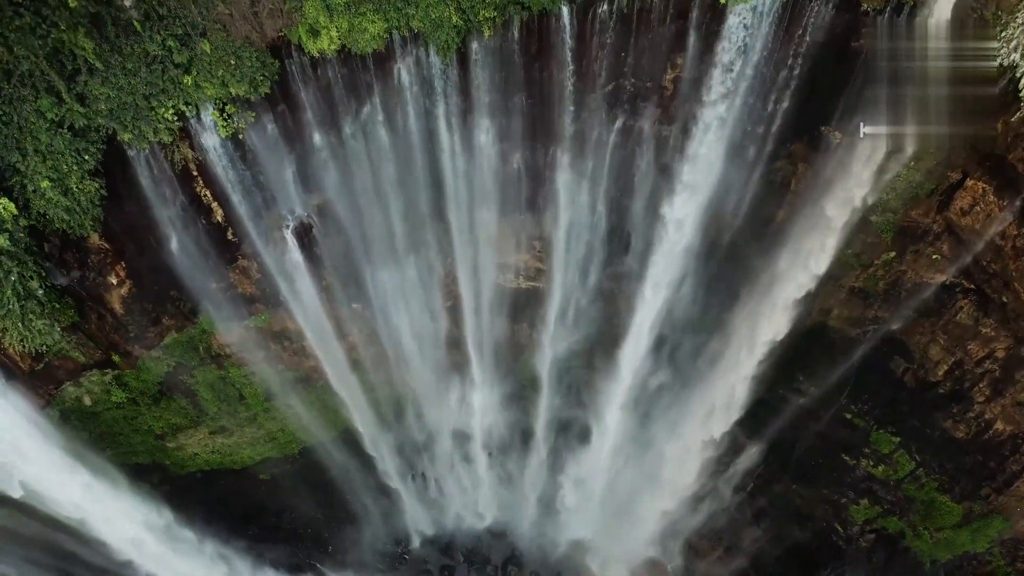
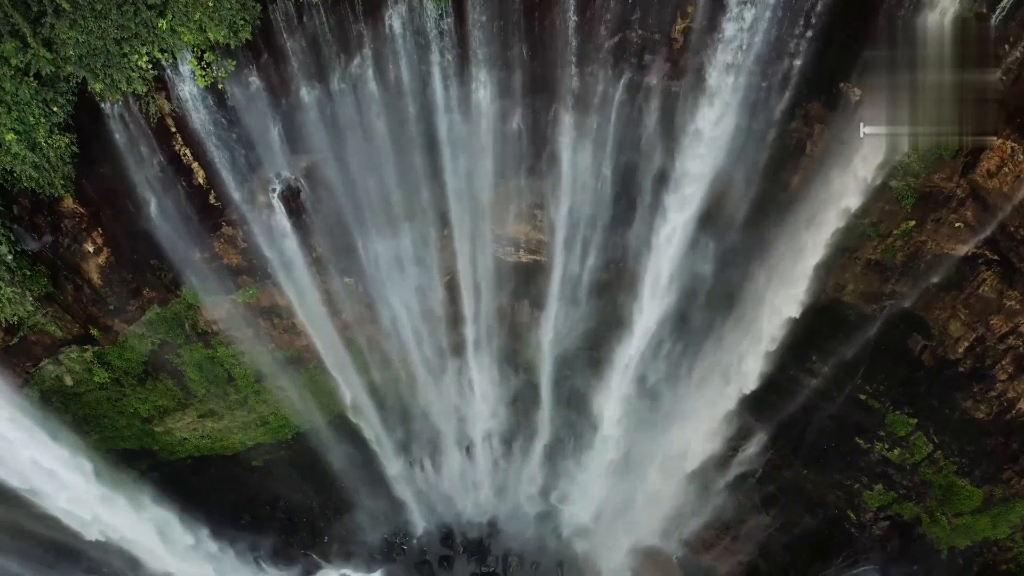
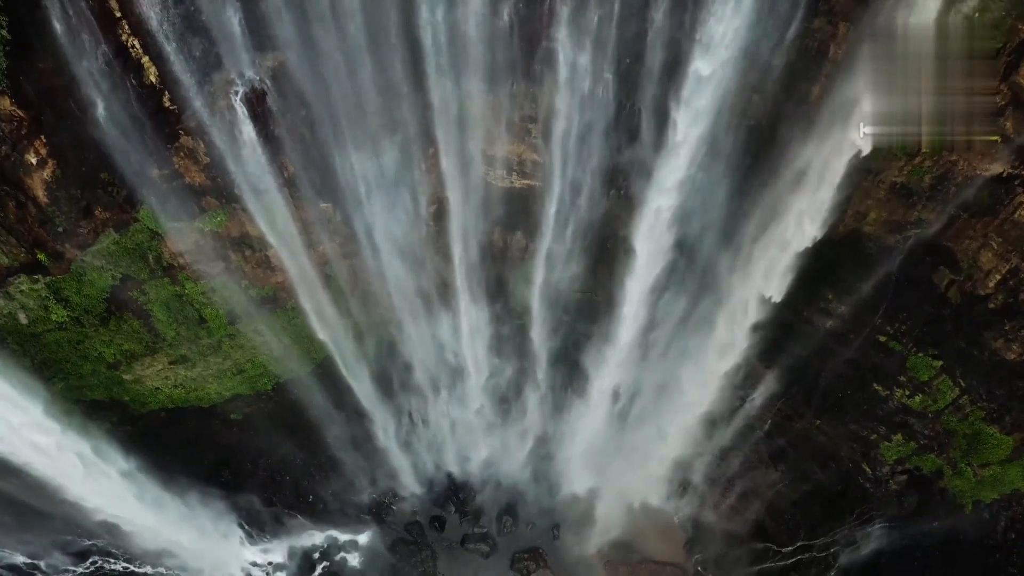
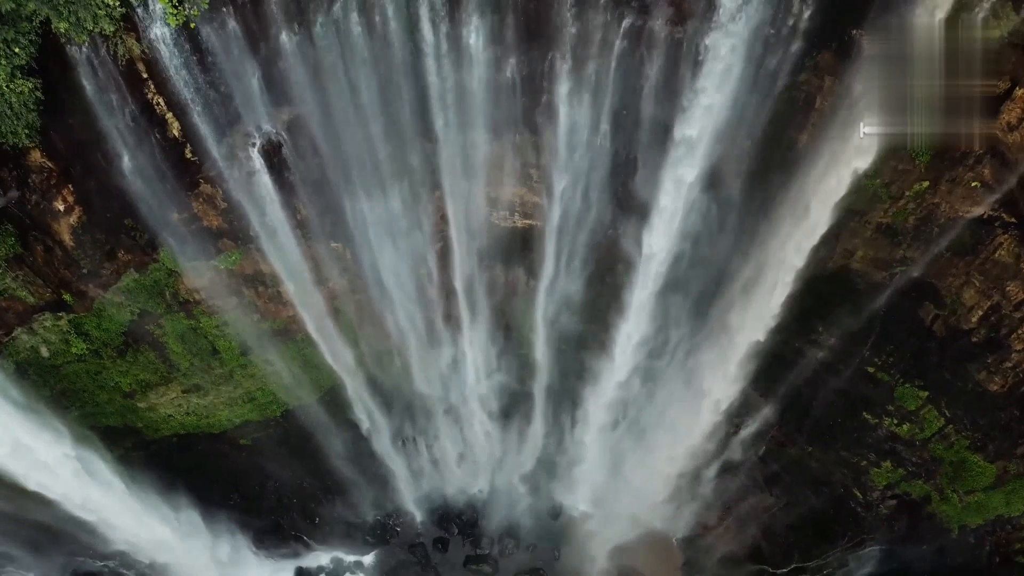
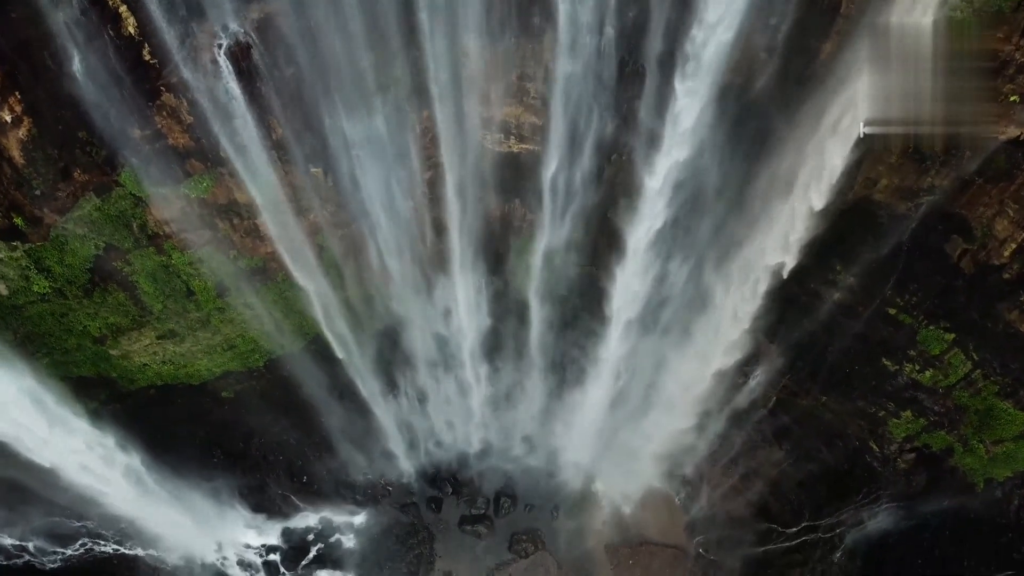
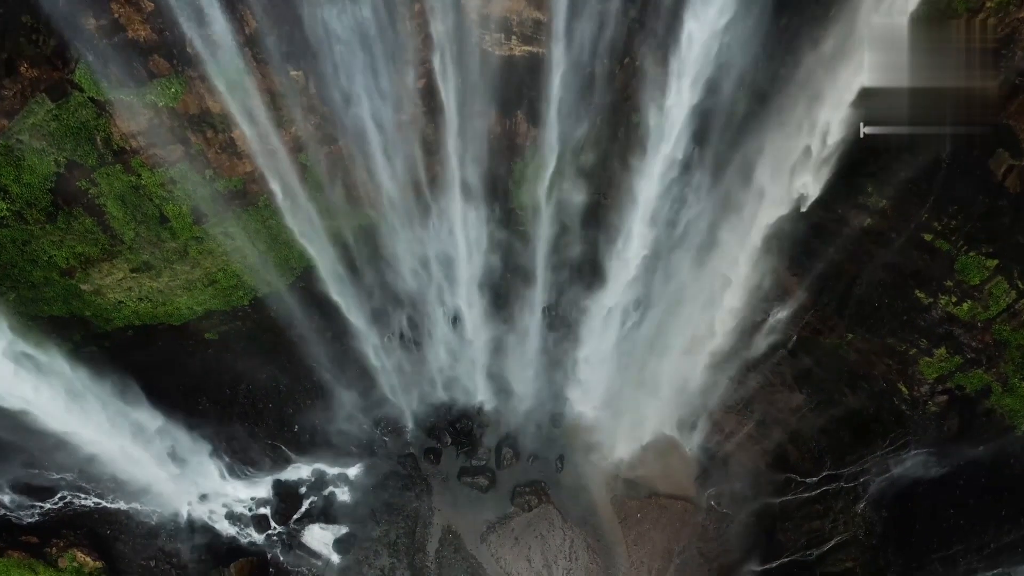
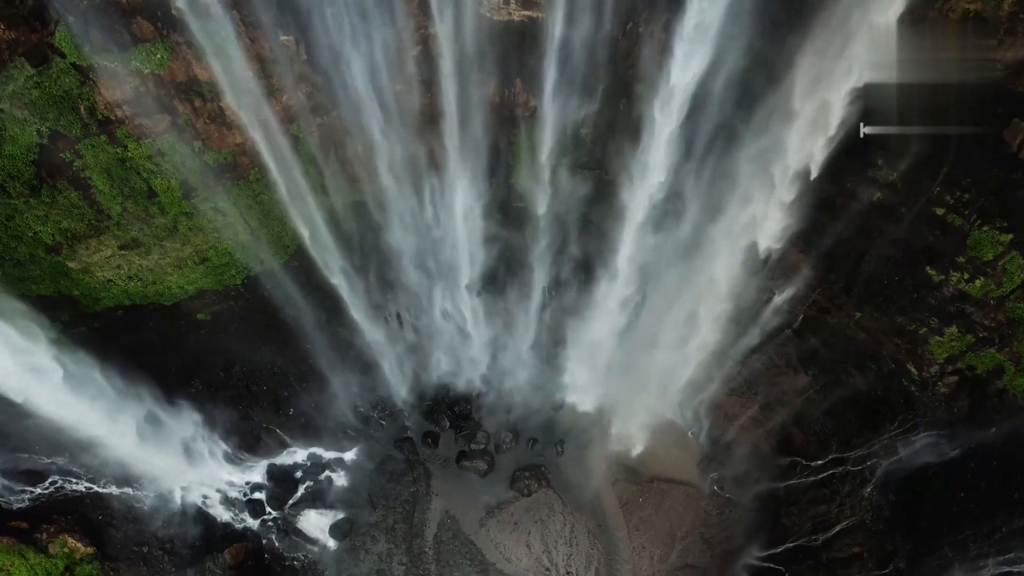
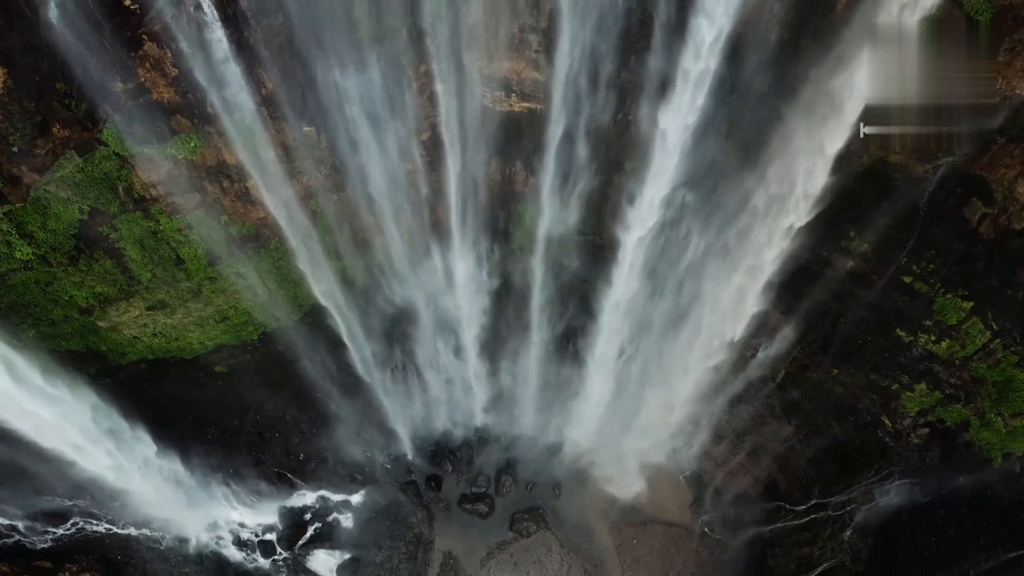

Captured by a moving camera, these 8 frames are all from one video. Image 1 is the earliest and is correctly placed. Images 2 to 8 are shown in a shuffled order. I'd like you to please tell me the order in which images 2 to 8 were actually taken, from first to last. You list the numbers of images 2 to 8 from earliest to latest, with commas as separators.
2, 4, 3, 5, 8, 6, 7
